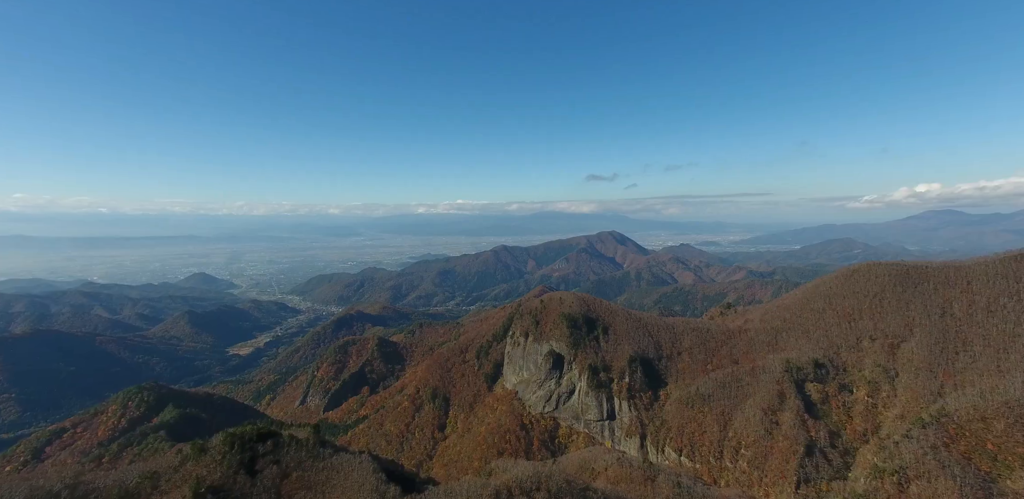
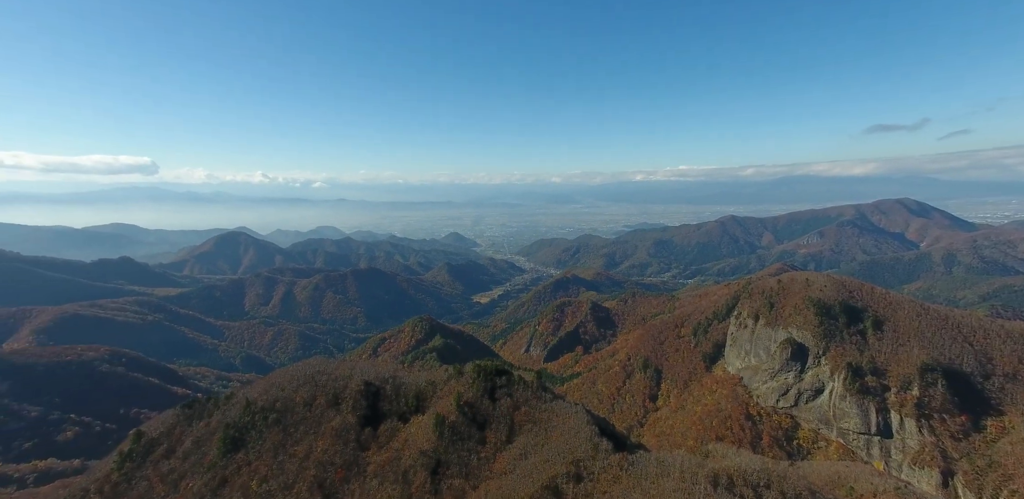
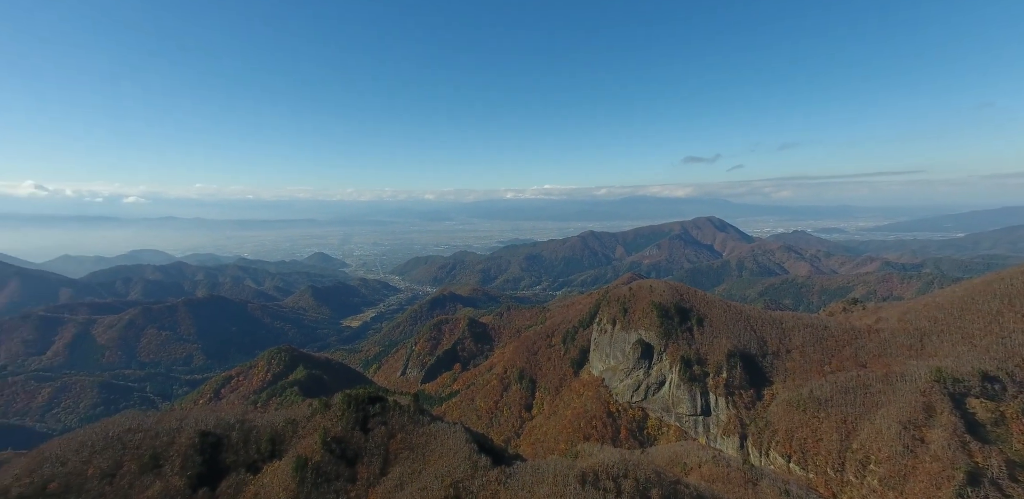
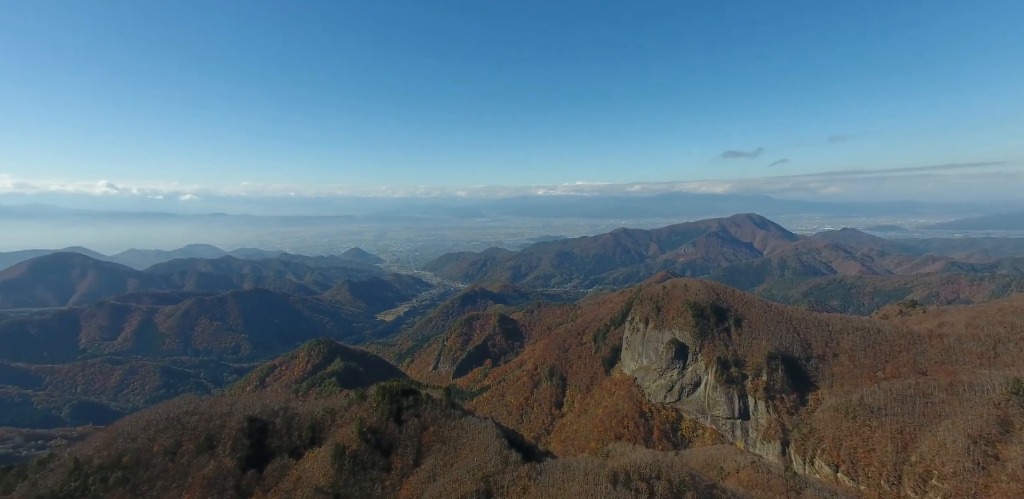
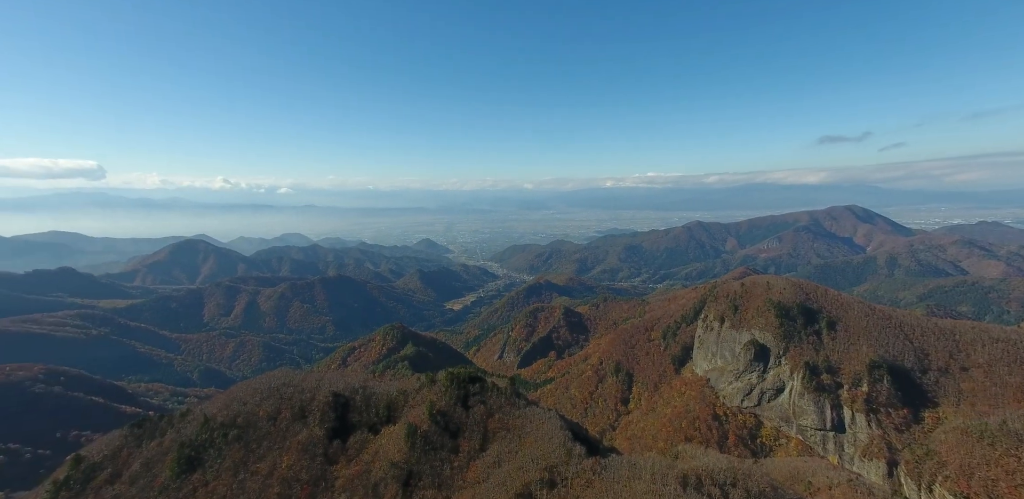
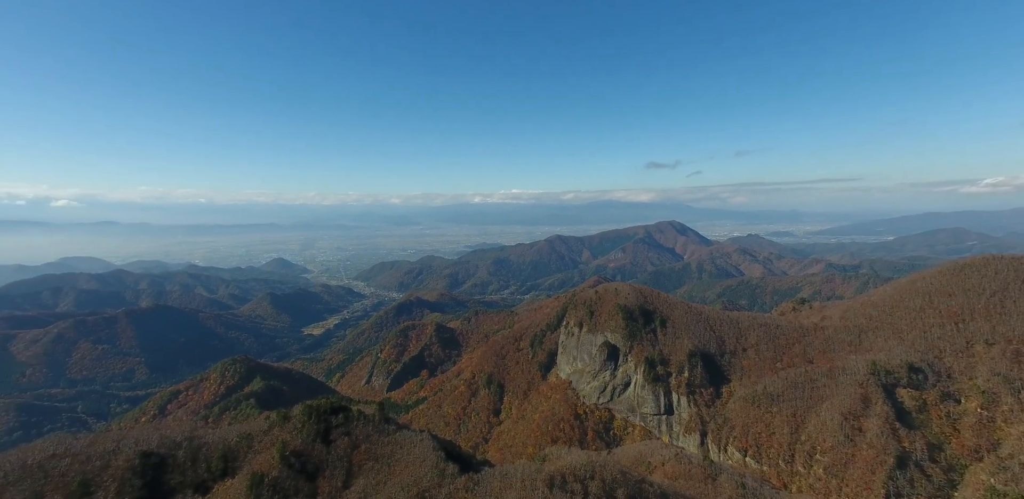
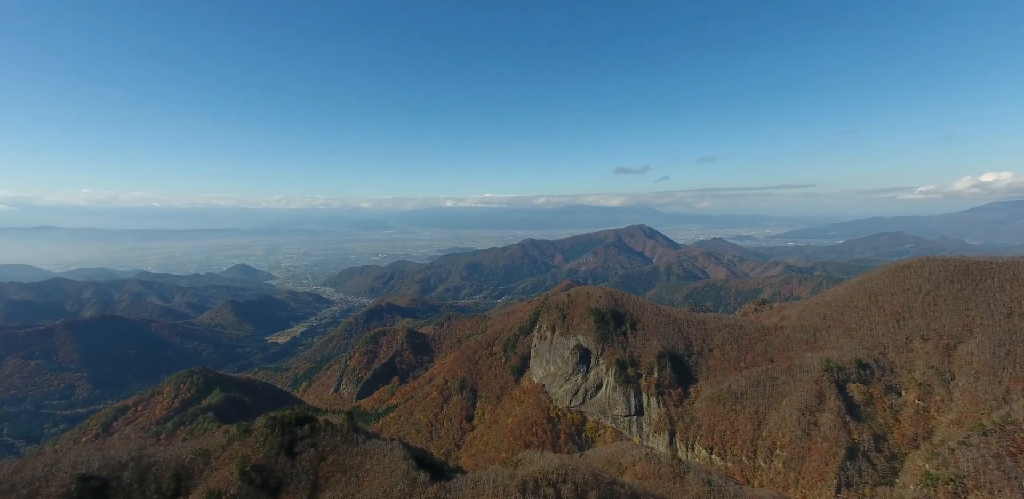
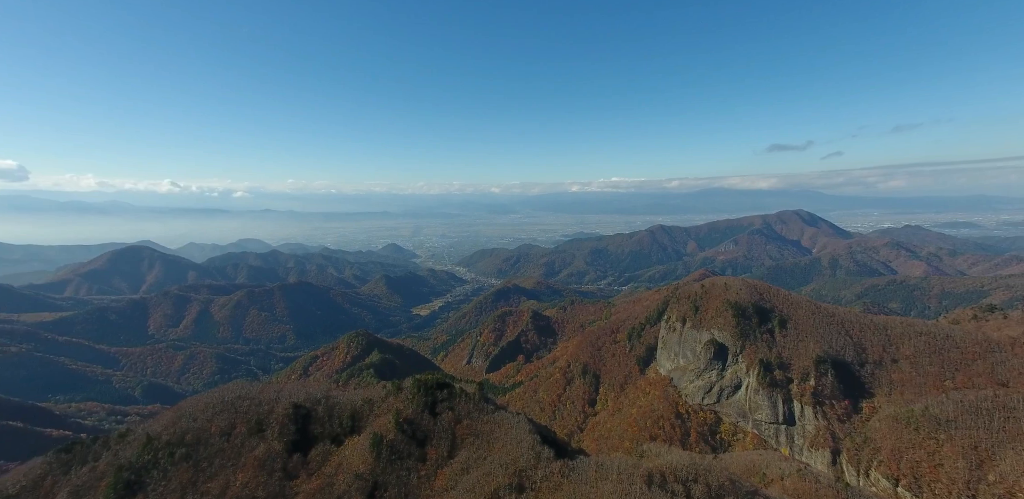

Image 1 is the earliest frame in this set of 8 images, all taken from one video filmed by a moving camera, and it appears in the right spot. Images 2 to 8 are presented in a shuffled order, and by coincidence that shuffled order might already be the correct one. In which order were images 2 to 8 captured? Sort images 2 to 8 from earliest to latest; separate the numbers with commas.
7, 6, 3, 4, 8, 5, 2
